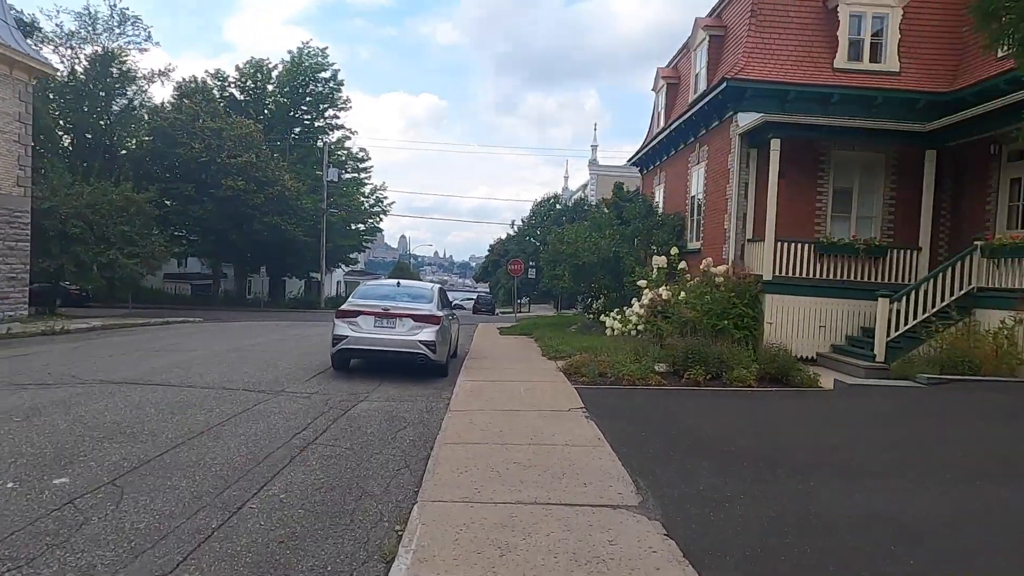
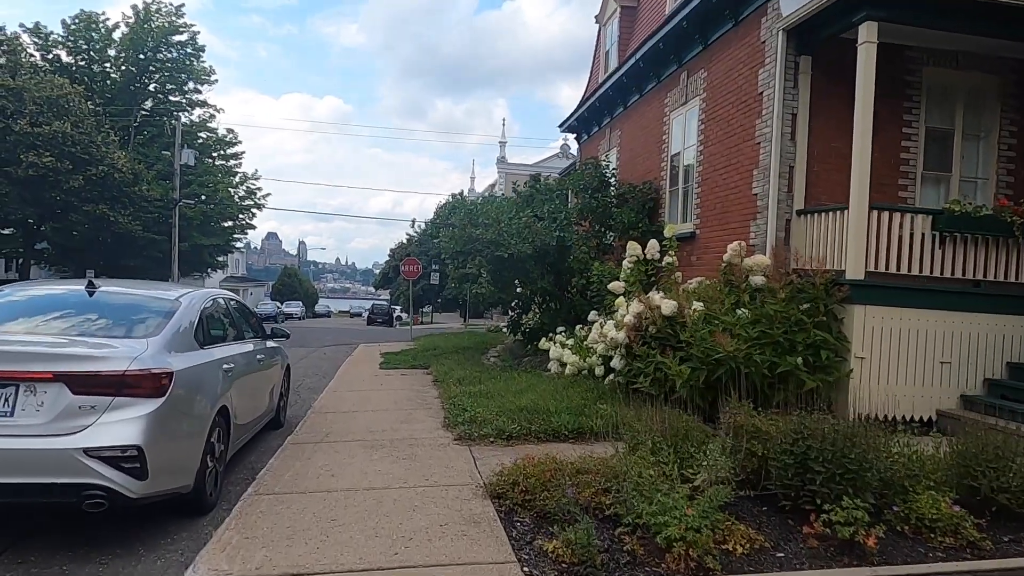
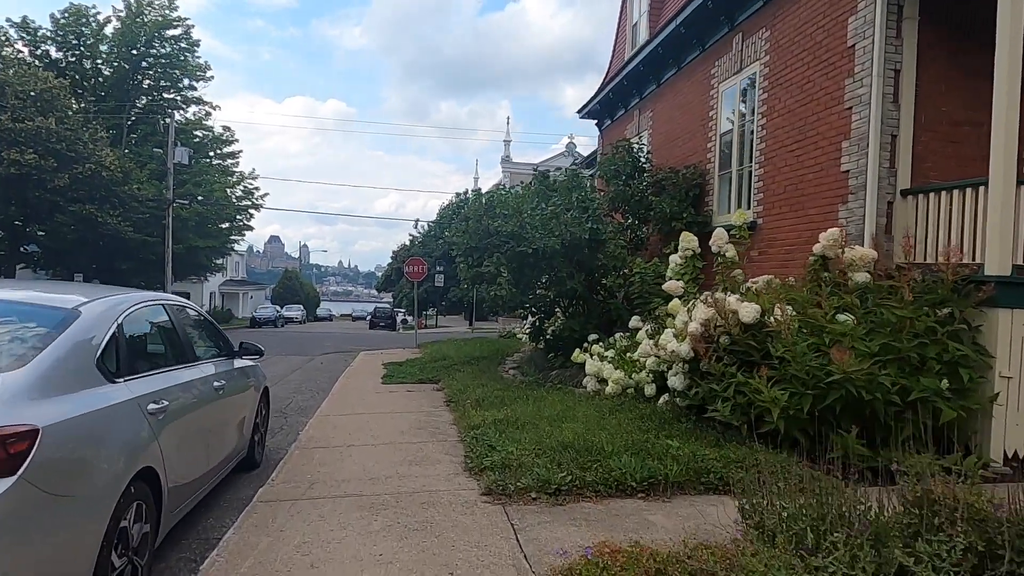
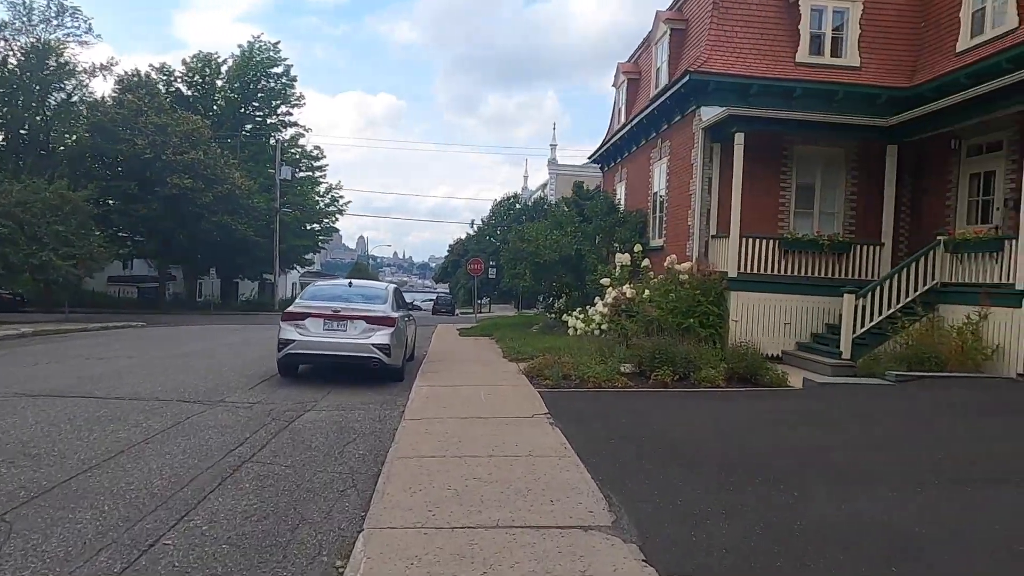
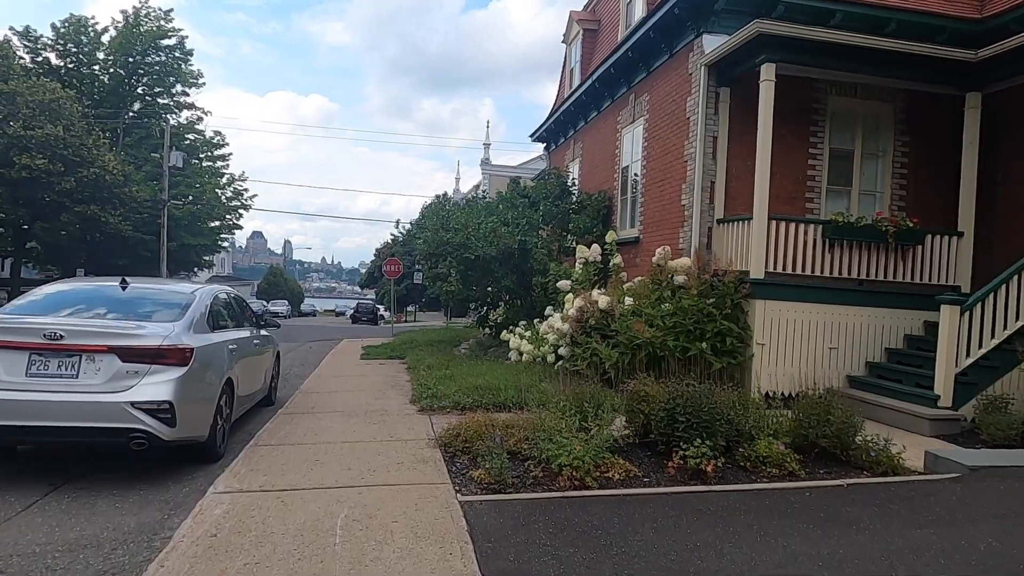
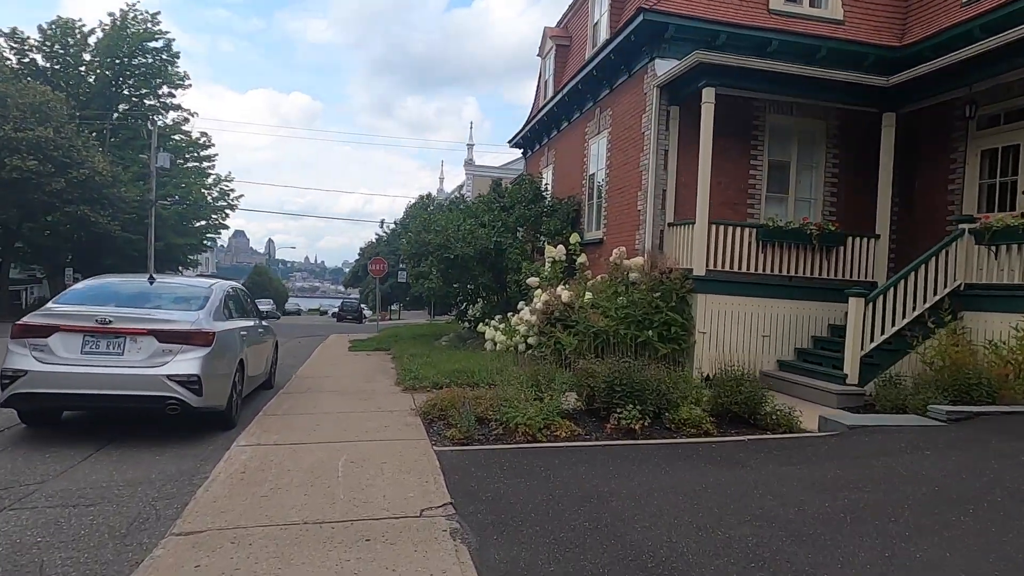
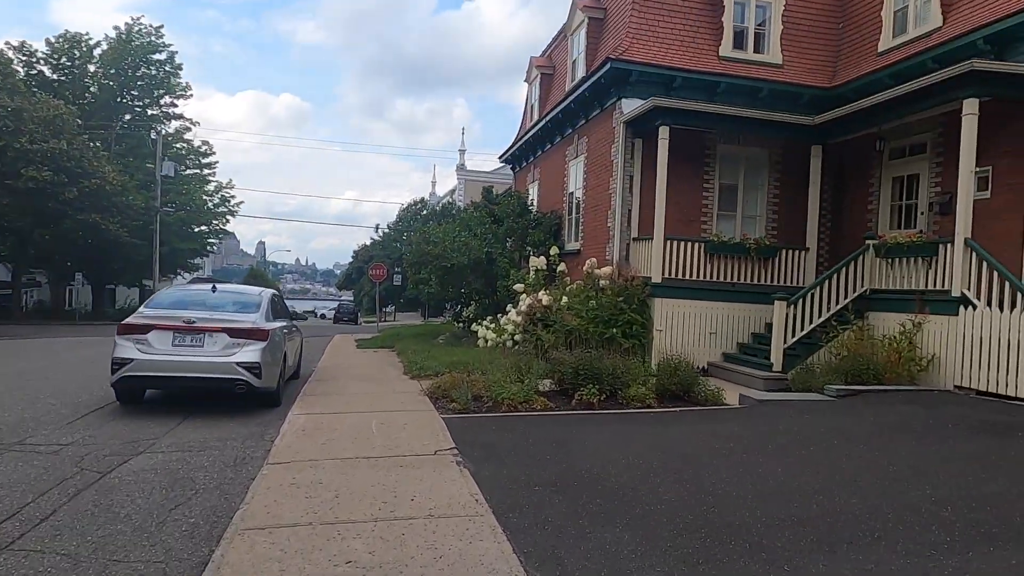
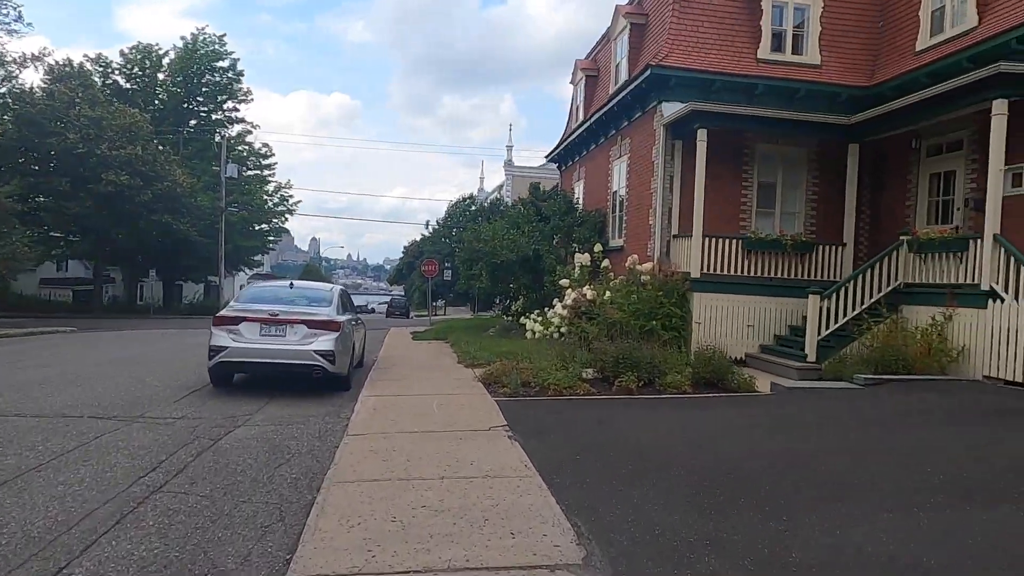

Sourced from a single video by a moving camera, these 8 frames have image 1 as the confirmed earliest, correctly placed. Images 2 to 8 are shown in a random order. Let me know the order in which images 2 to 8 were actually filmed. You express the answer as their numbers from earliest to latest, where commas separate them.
4, 8, 7, 6, 5, 2, 3
